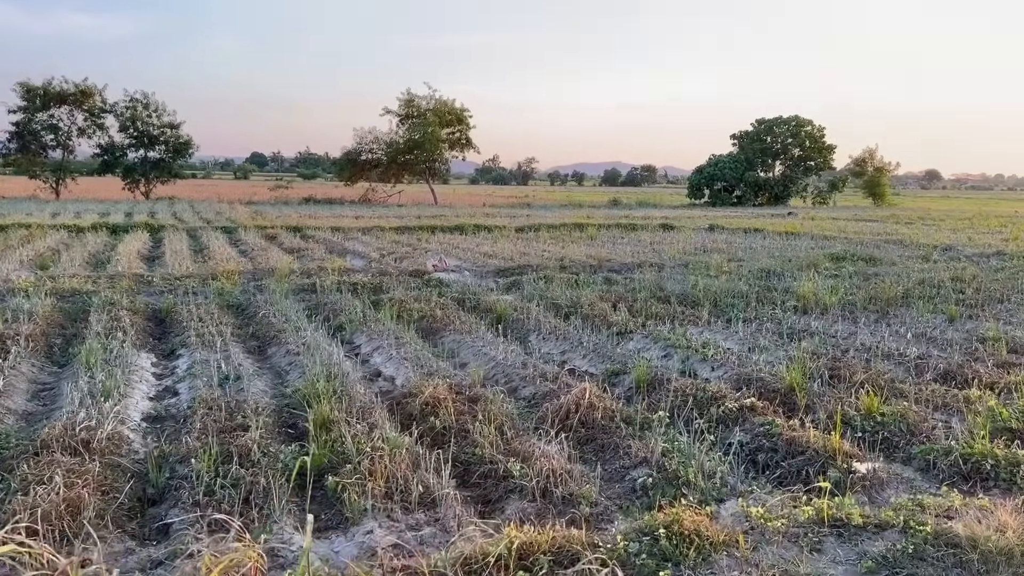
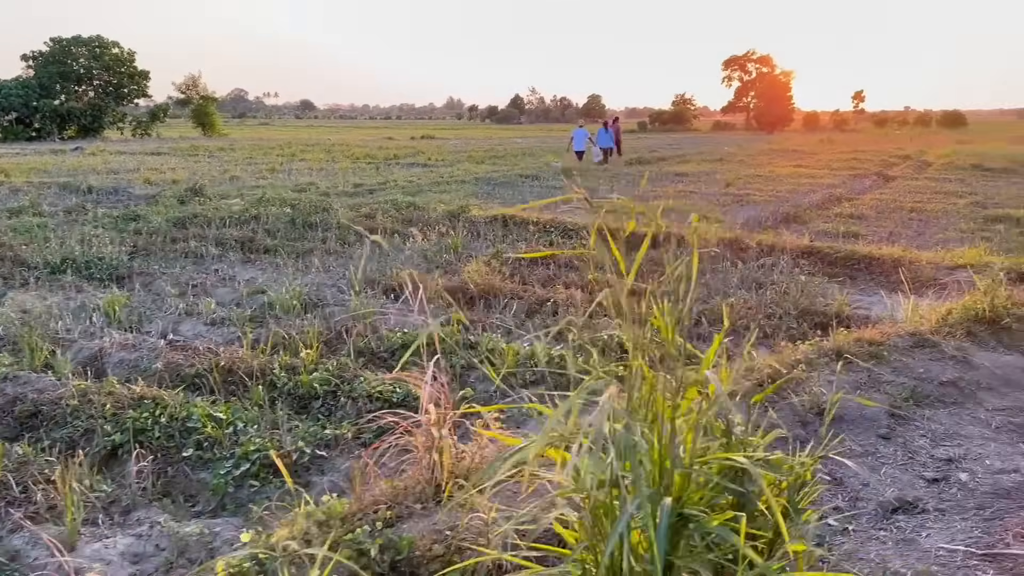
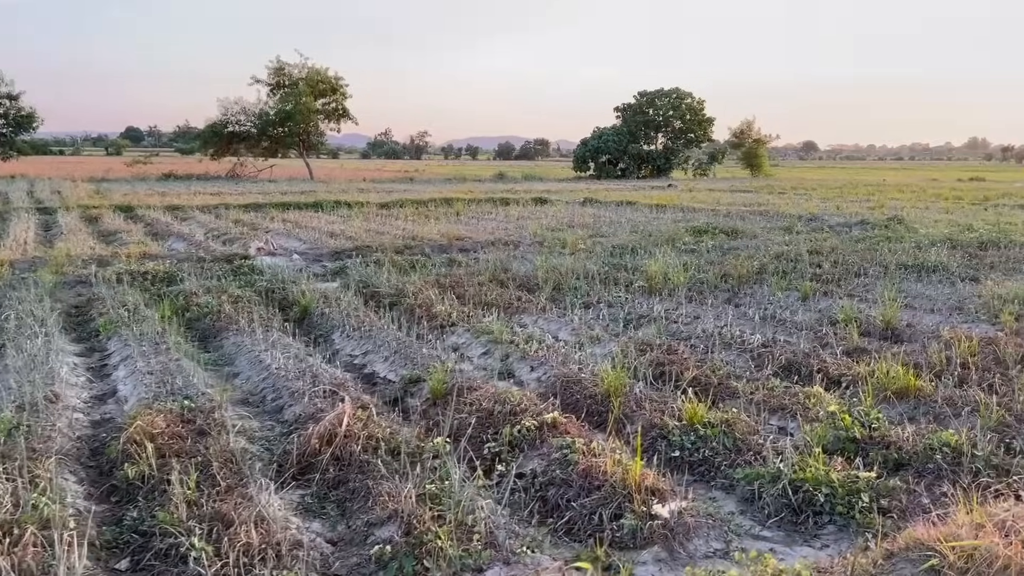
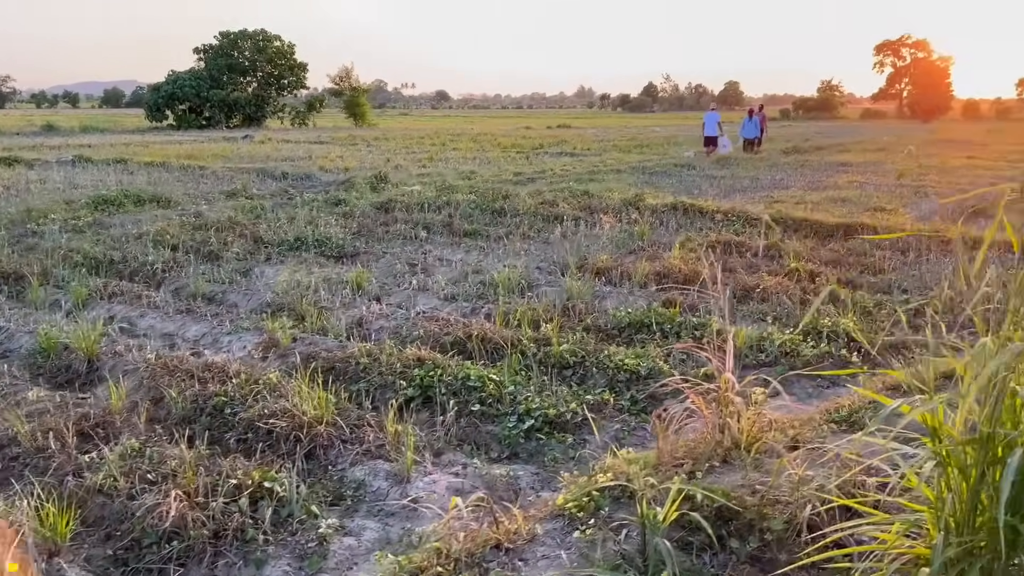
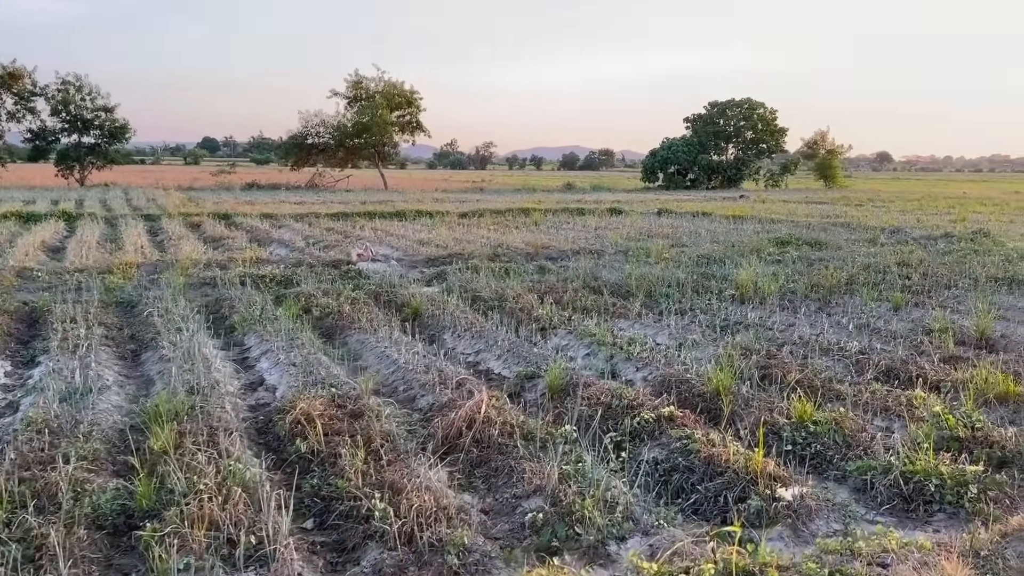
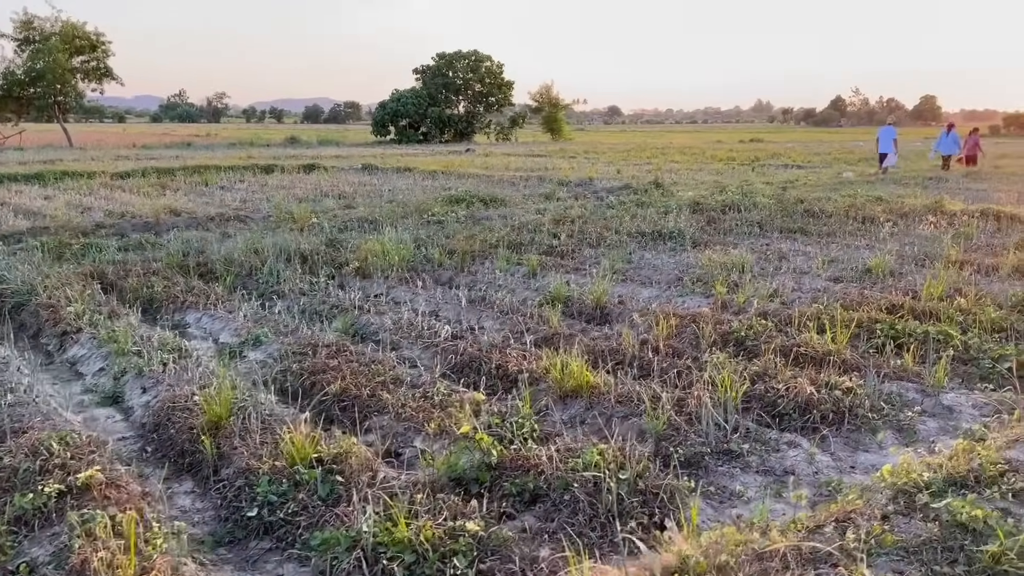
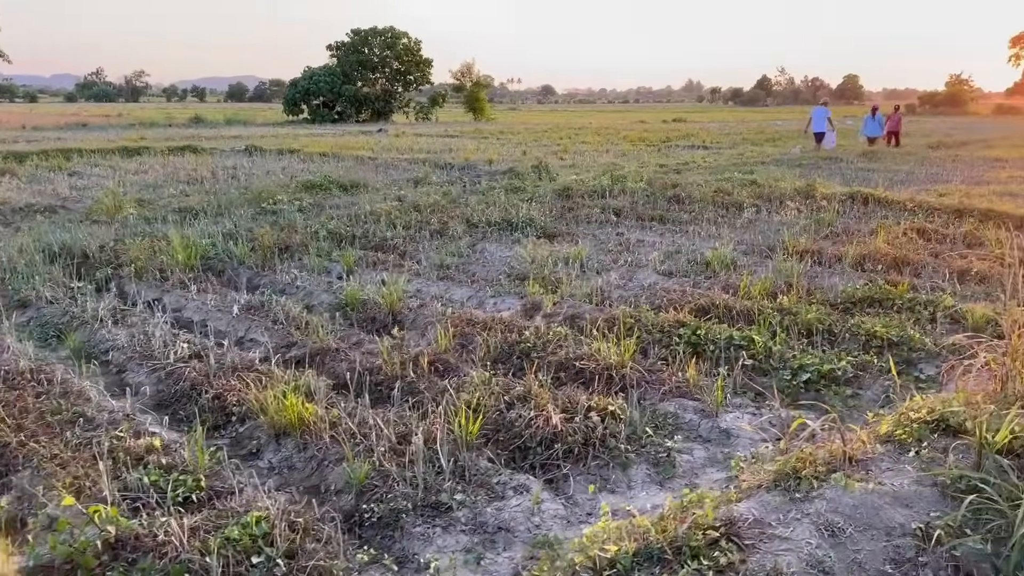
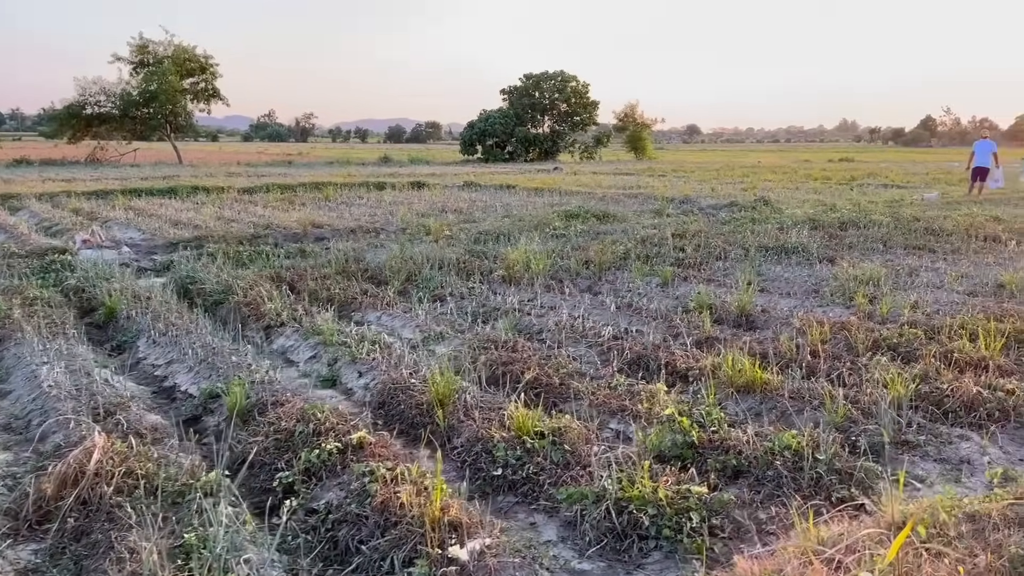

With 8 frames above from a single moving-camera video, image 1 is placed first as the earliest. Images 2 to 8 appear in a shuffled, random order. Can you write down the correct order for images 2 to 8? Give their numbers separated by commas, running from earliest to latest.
5, 3, 8, 6, 7, 4, 2
